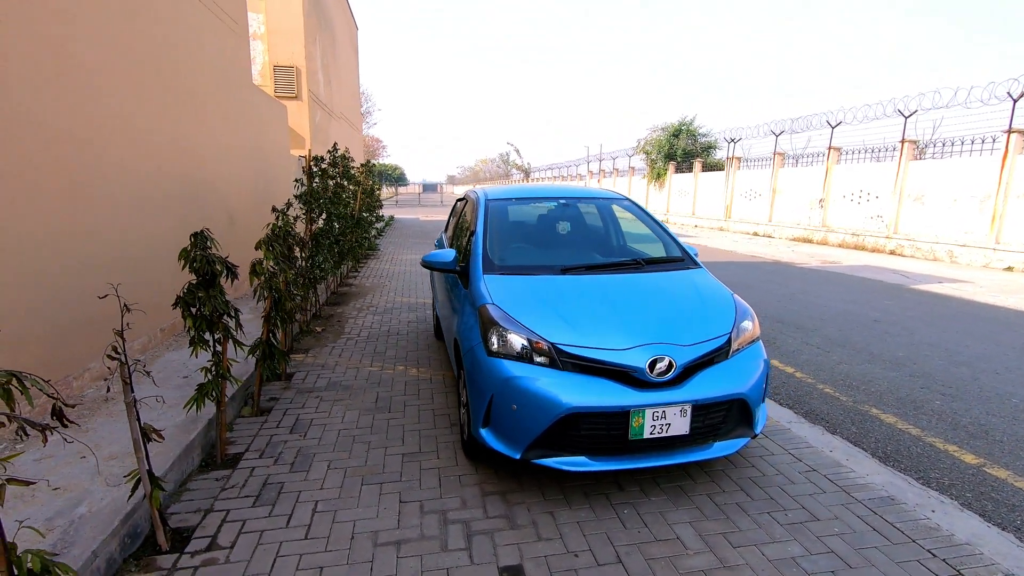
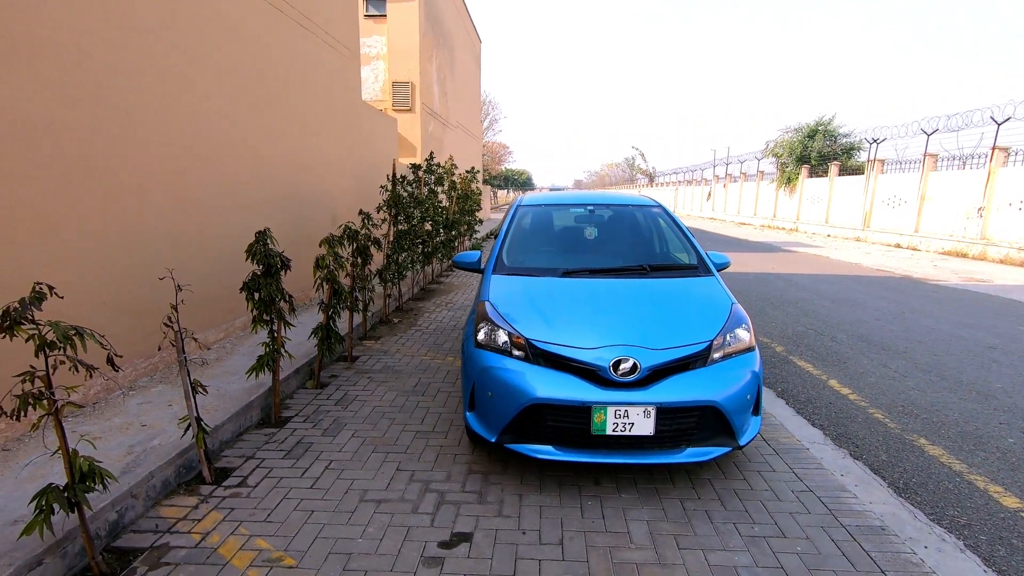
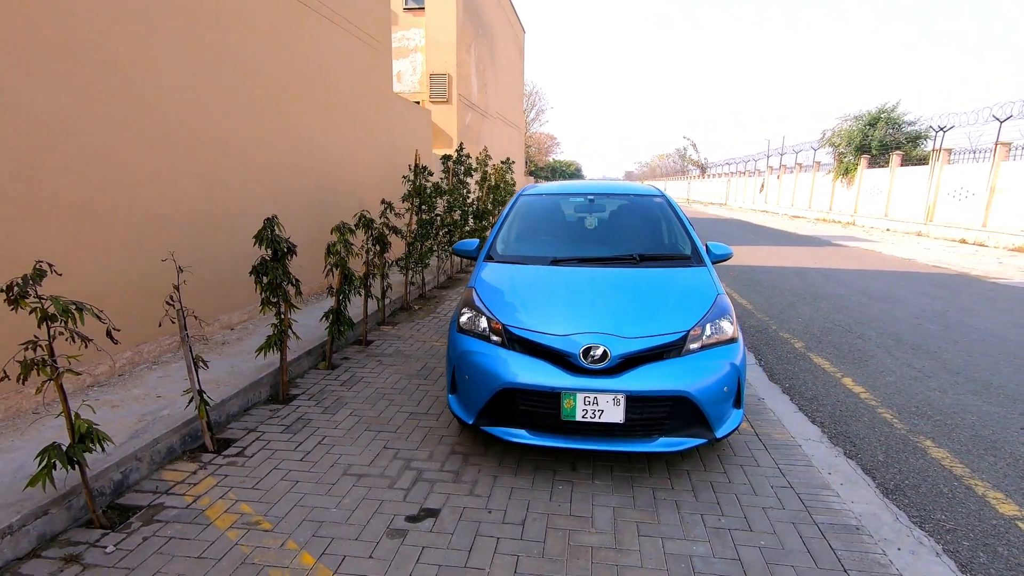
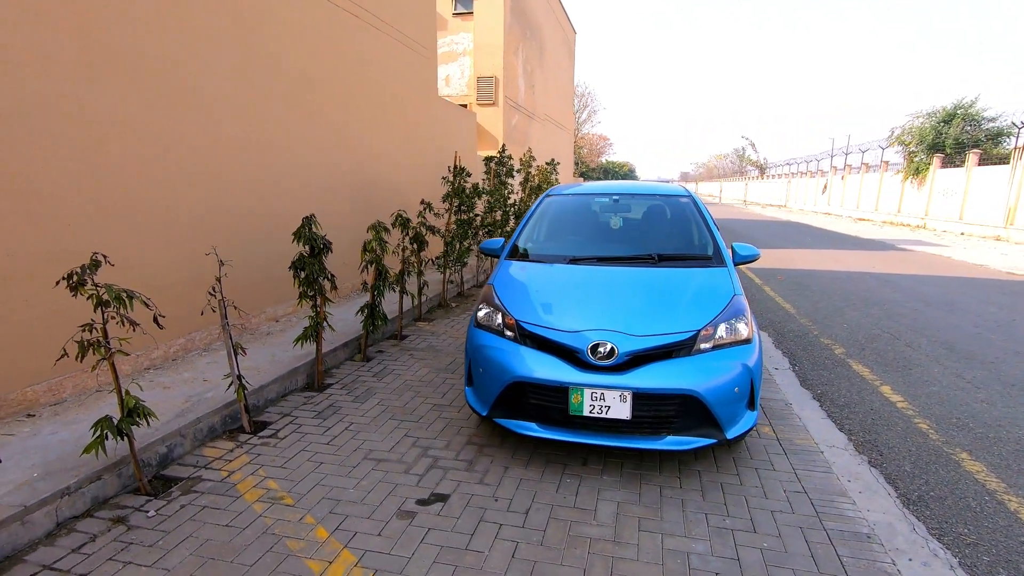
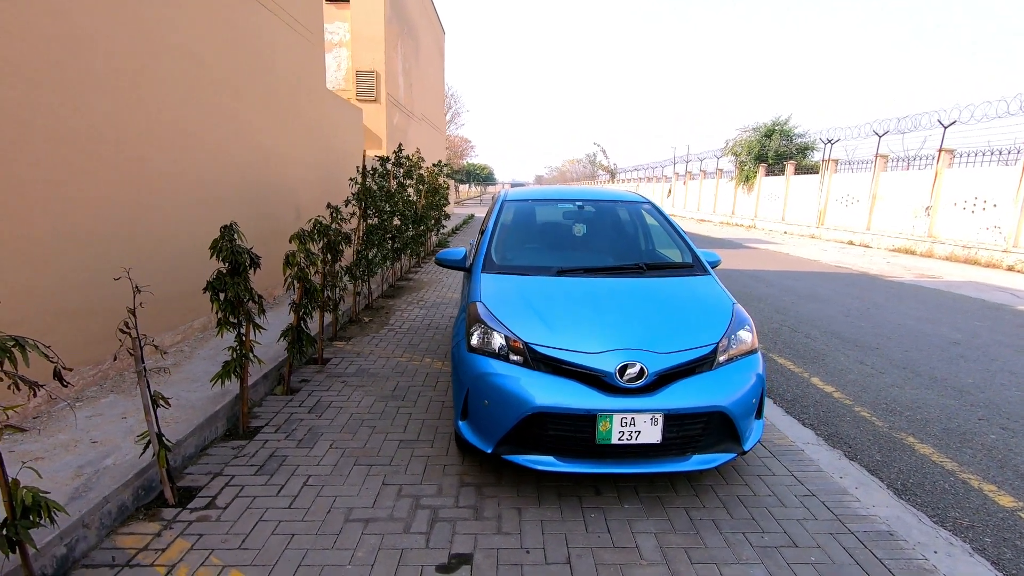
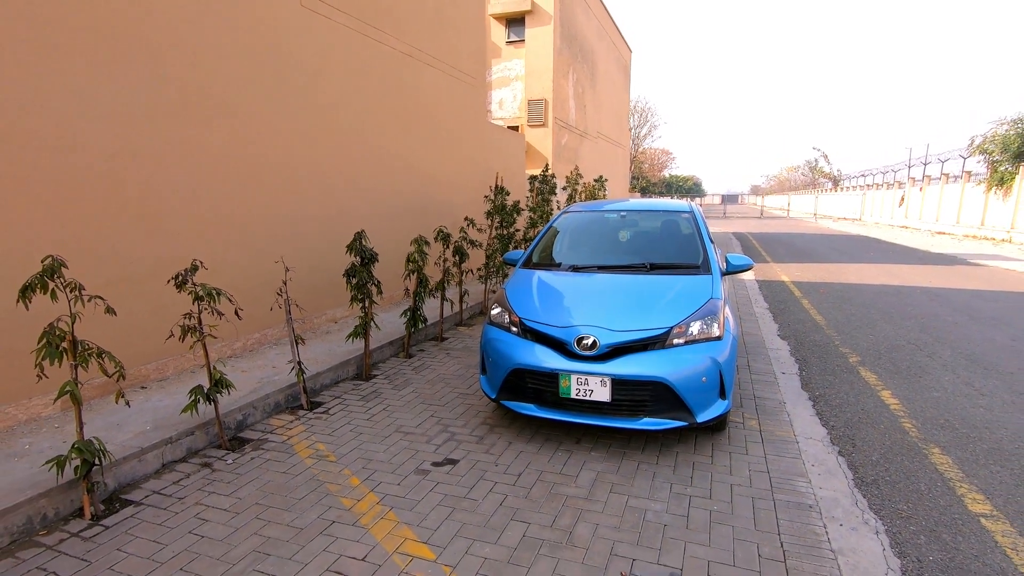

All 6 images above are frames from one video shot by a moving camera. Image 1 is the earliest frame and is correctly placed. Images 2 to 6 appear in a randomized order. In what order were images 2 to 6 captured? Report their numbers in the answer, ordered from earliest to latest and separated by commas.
5, 2, 3, 4, 6
